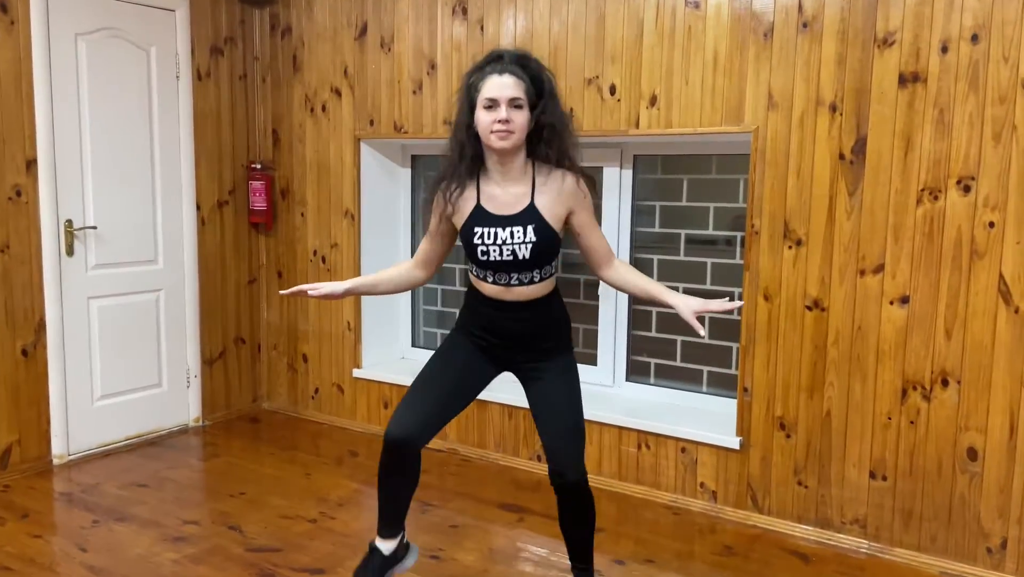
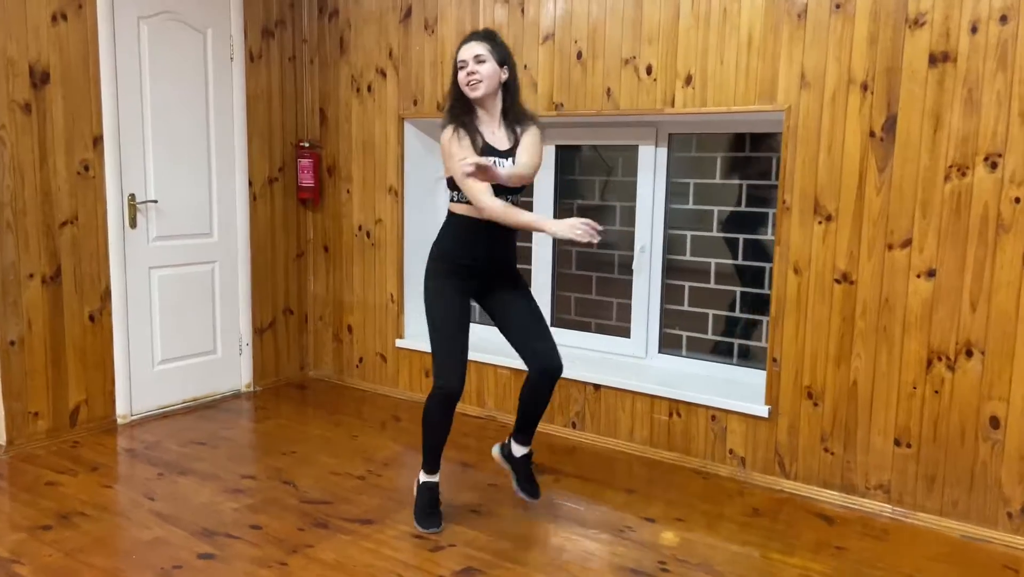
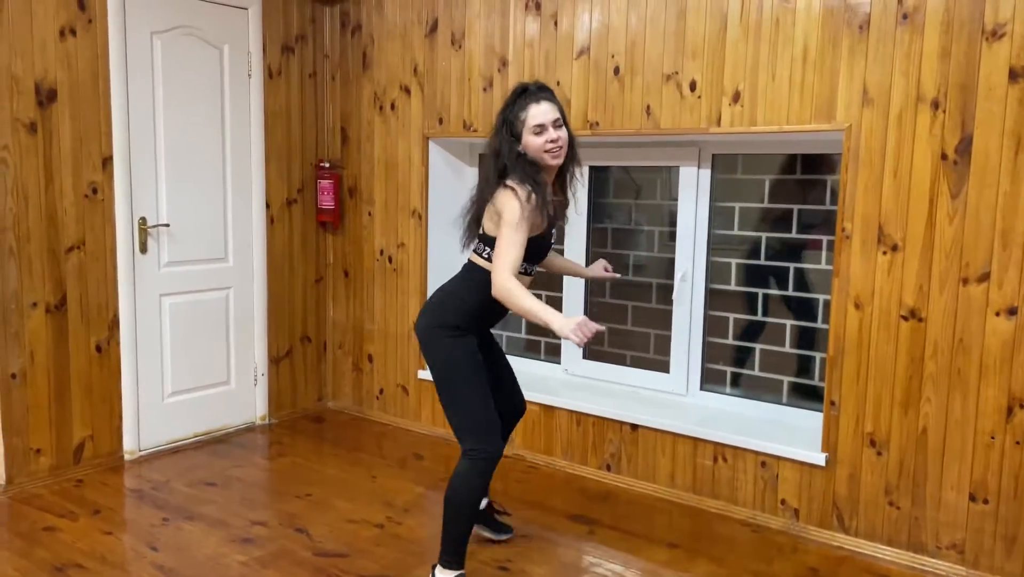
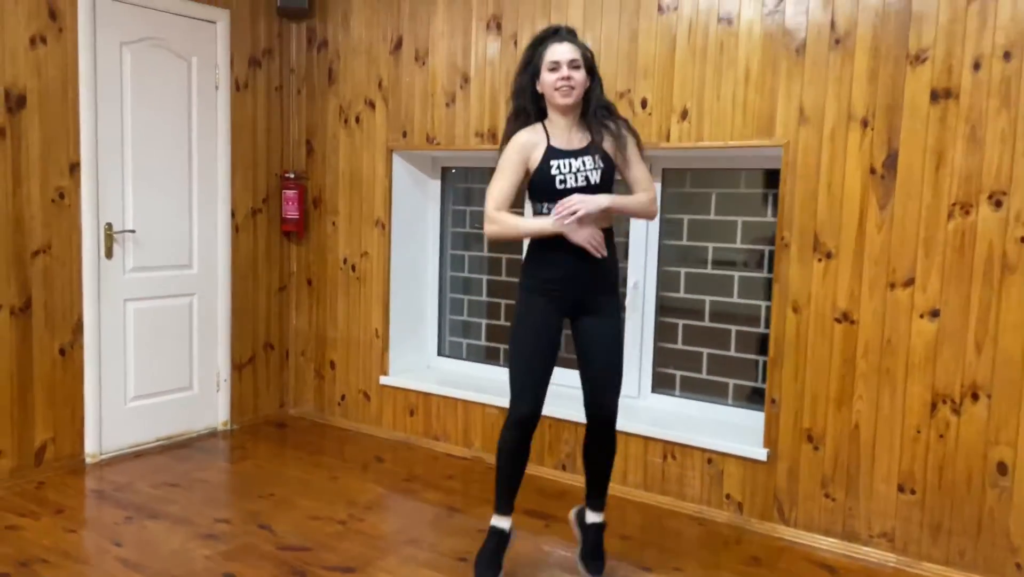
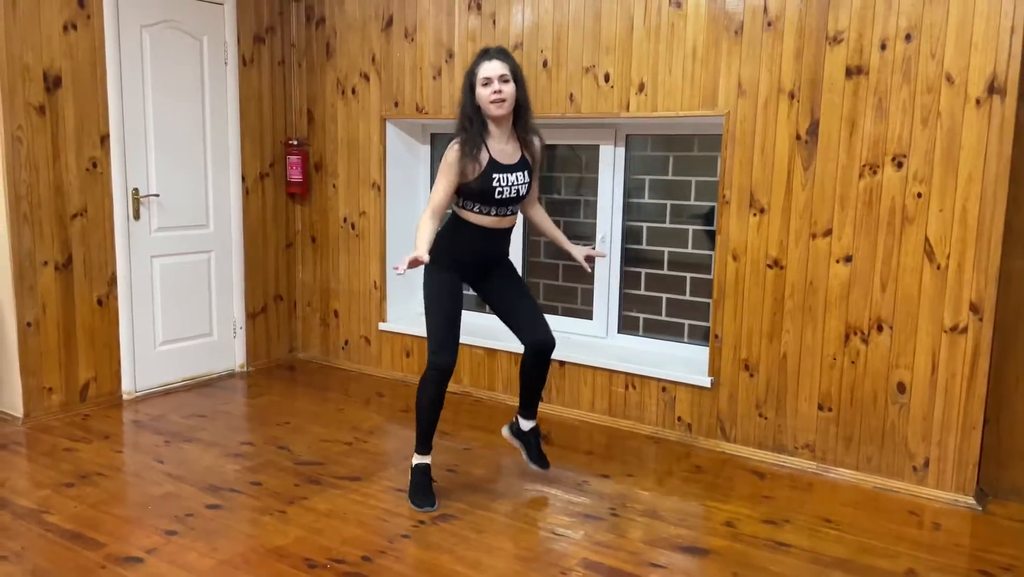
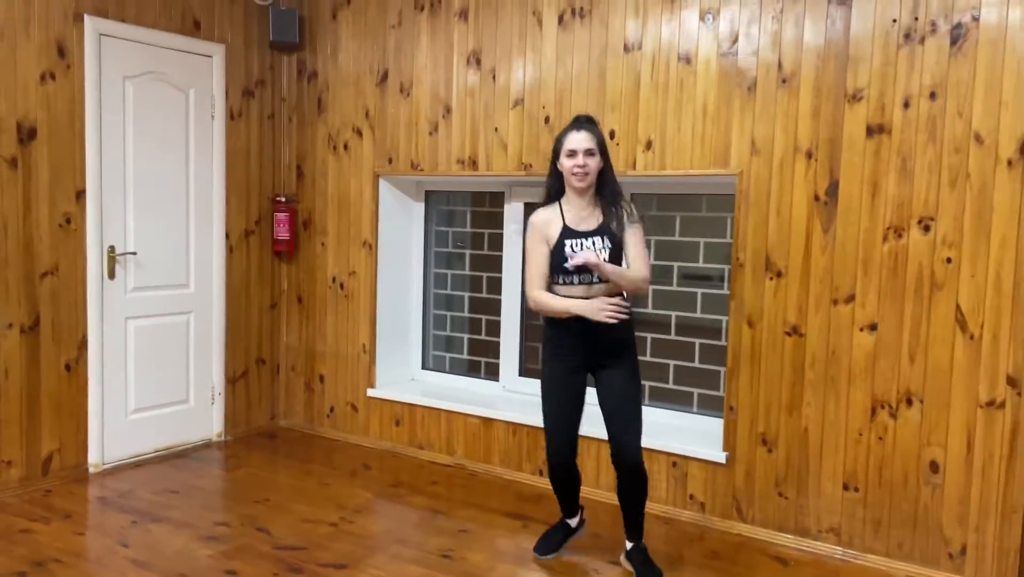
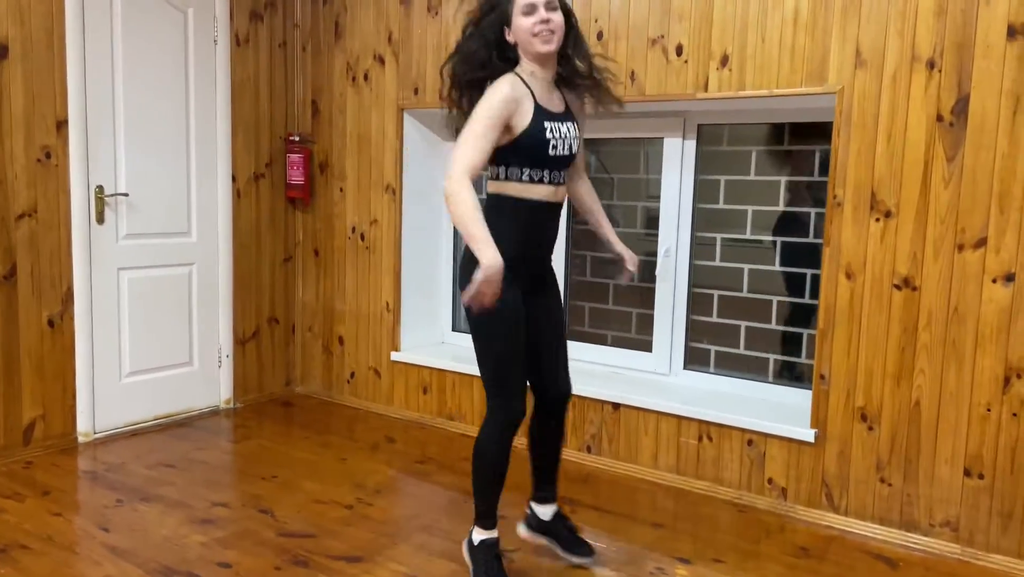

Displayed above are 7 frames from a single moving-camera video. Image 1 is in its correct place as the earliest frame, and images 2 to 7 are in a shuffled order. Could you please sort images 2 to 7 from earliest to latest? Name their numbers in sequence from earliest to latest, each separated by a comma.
5, 2, 3, 7, 4, 6
